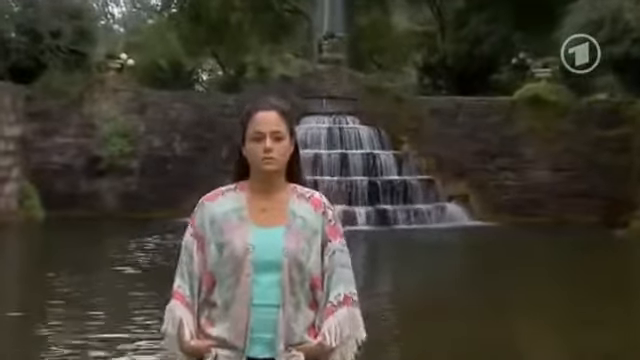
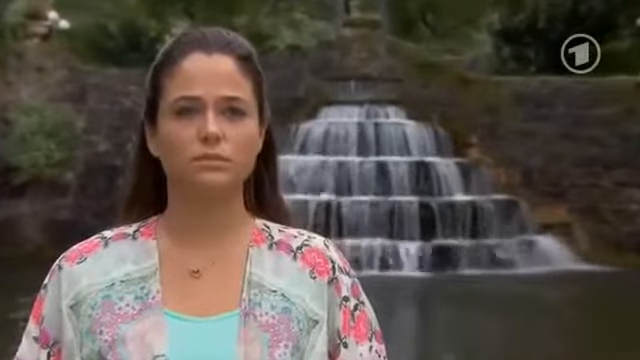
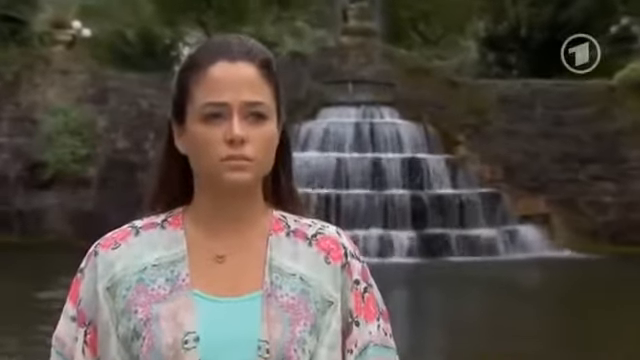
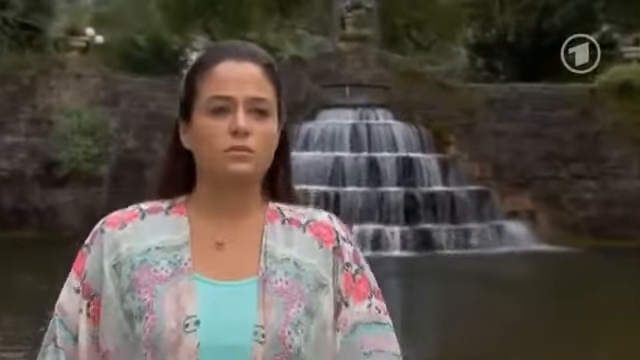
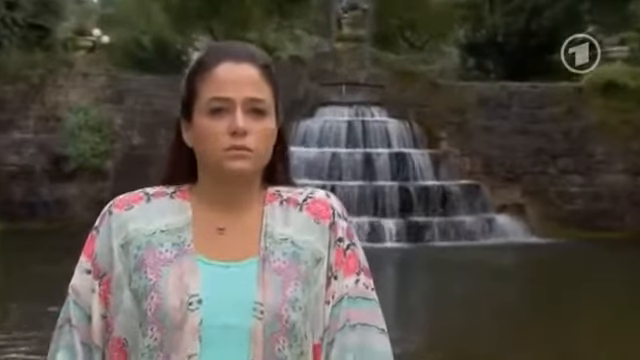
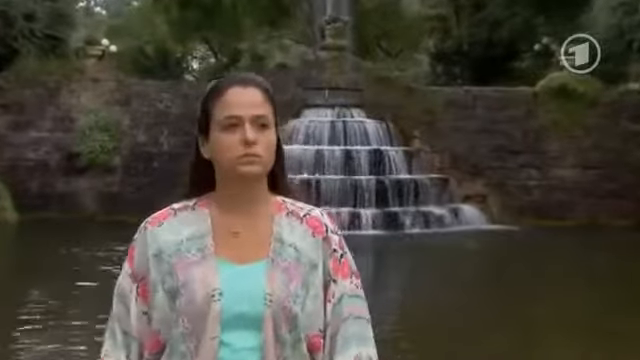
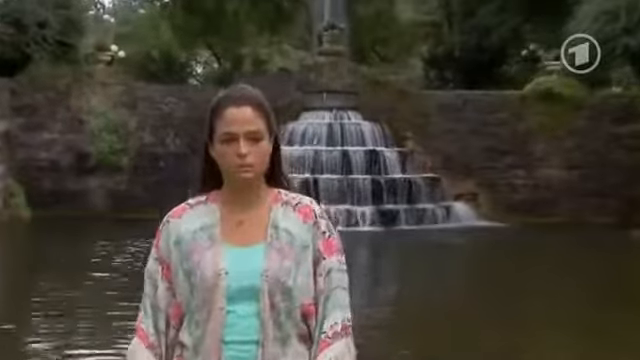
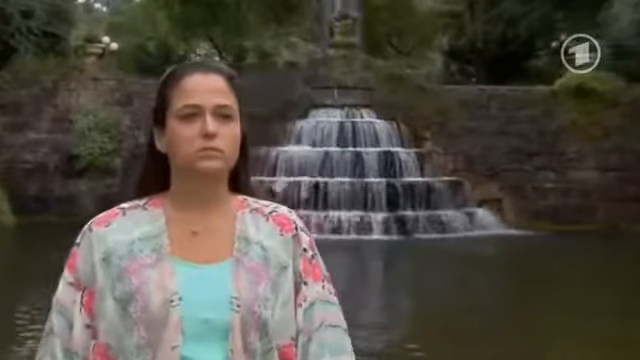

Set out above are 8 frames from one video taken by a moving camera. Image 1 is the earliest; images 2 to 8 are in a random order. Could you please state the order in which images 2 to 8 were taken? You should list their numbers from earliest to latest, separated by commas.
7, 6, 8, 5, 4, 3, 2
